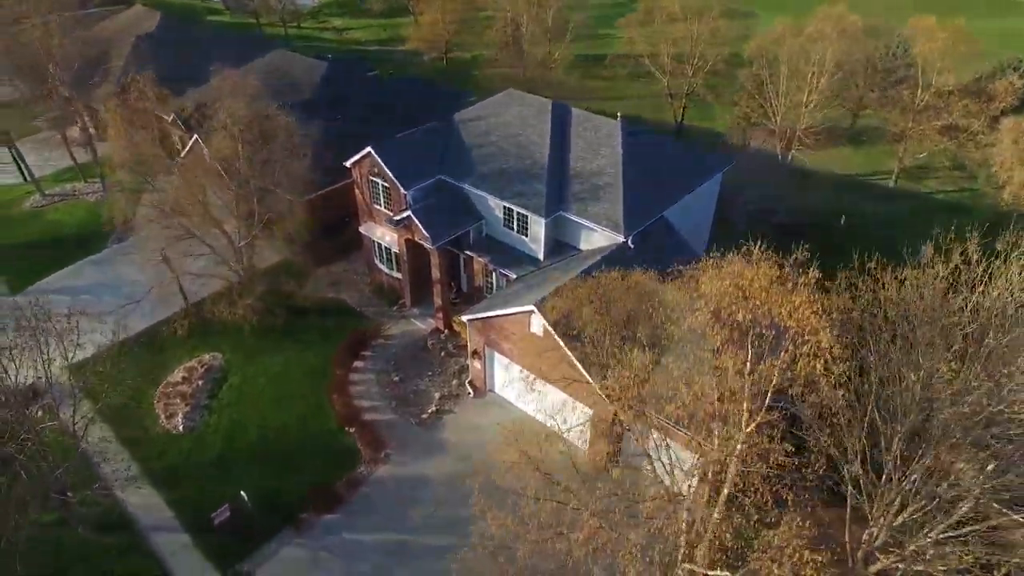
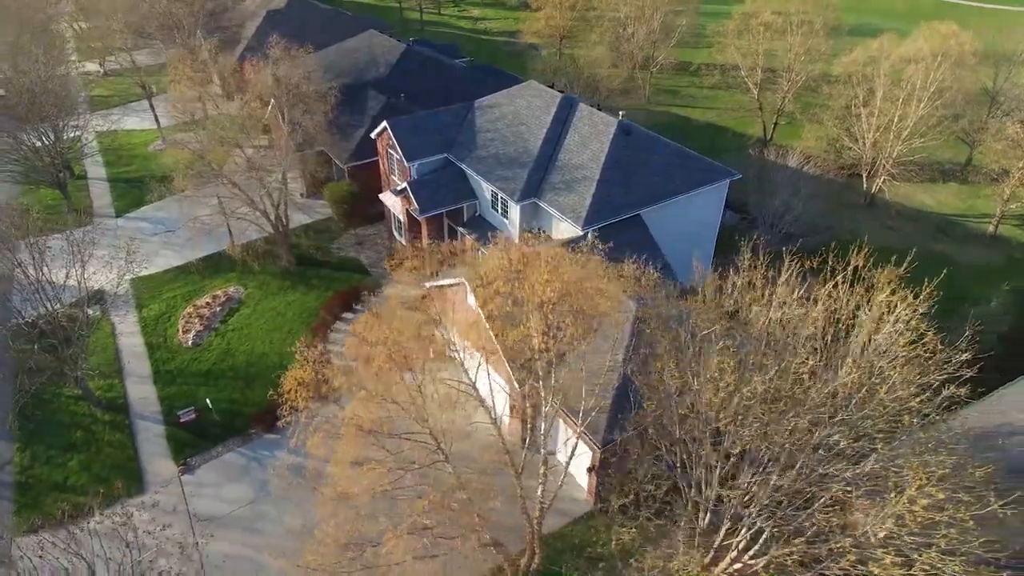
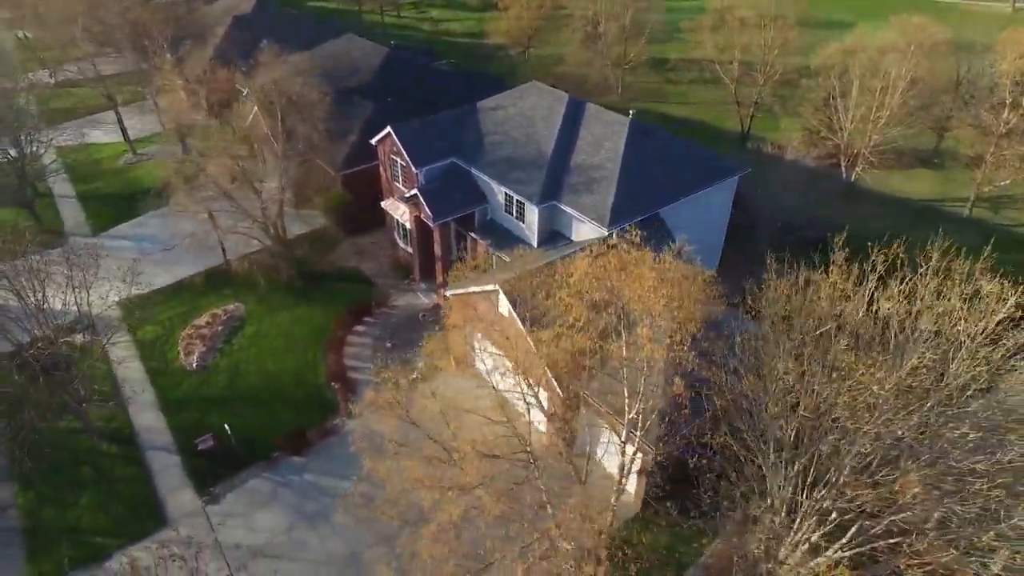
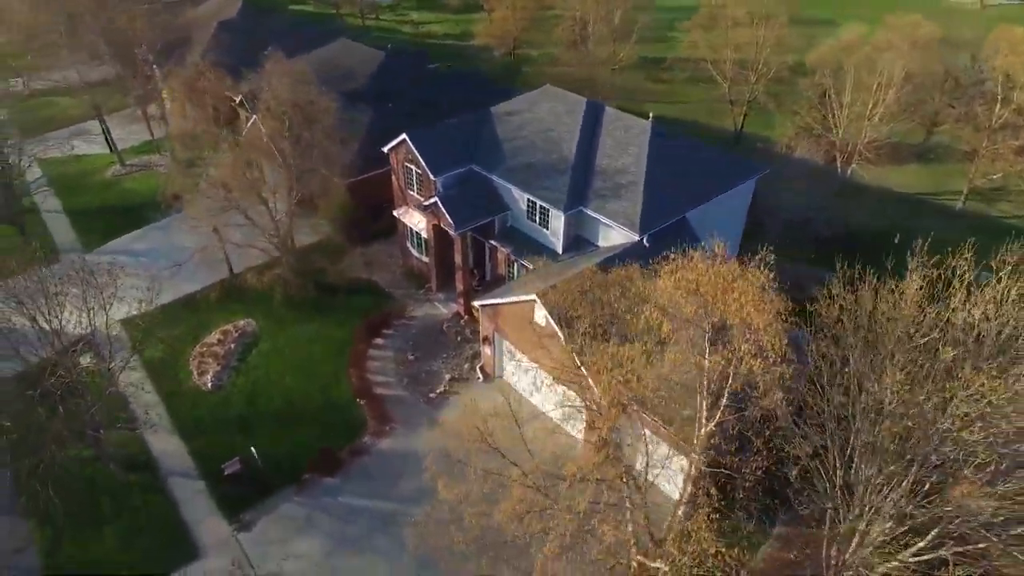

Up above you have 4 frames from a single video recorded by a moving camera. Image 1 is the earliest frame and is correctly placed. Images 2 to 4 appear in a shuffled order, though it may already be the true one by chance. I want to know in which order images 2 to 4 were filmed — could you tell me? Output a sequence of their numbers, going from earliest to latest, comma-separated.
4, 3, 2
